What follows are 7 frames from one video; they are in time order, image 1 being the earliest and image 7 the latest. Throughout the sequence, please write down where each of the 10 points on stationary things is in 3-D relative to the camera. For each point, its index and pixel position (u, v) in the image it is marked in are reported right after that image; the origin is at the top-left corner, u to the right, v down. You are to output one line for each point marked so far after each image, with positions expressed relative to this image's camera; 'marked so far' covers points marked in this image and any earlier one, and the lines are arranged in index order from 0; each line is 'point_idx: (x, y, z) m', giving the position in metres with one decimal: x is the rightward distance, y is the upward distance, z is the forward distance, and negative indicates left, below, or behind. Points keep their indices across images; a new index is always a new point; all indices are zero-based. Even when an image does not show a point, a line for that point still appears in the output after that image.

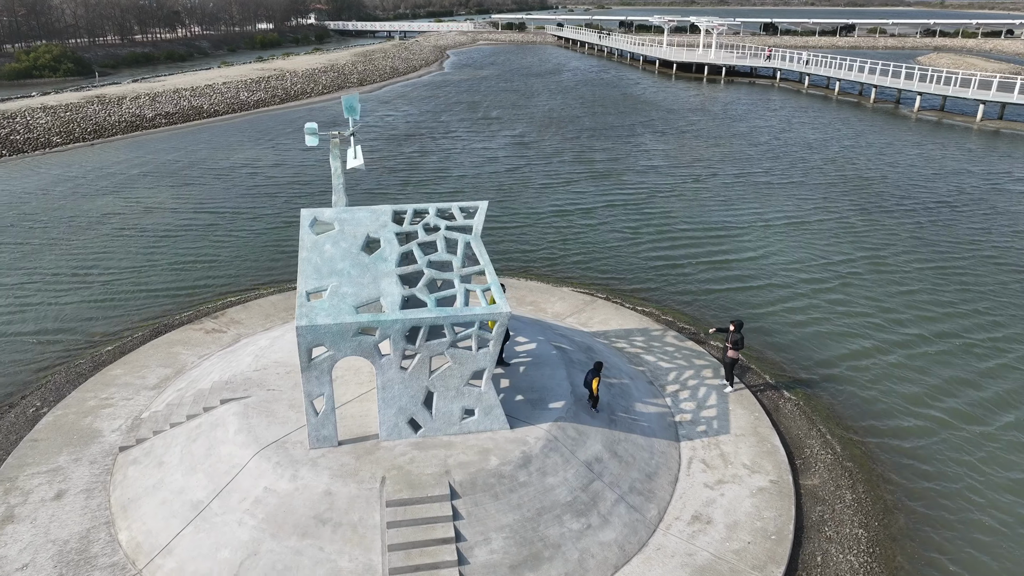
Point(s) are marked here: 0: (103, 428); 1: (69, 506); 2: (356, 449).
0: (-8.7, -3.0, +15.1) m
1: (-8.0, -3.9, +12.8) m
2: (-2.8, -2.9, +12.6) m
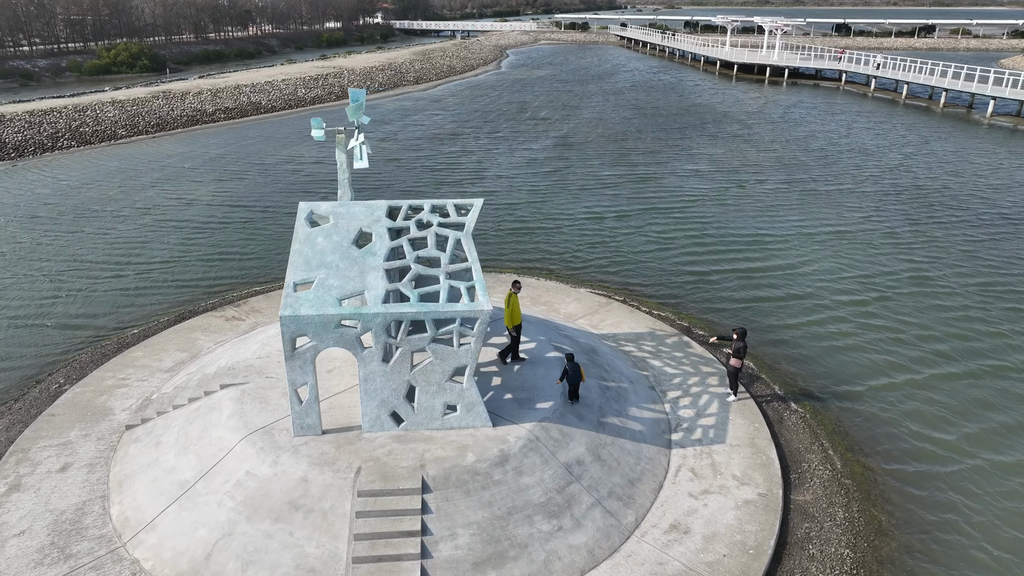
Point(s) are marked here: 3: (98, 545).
0: (-8.8, -2.6, +15.8) m
1: (-8.4, -3.6, +13.5) m
2: (-3.2, -2.7, +12.8) m
3: (-7.0, -4.3, +11.9) m
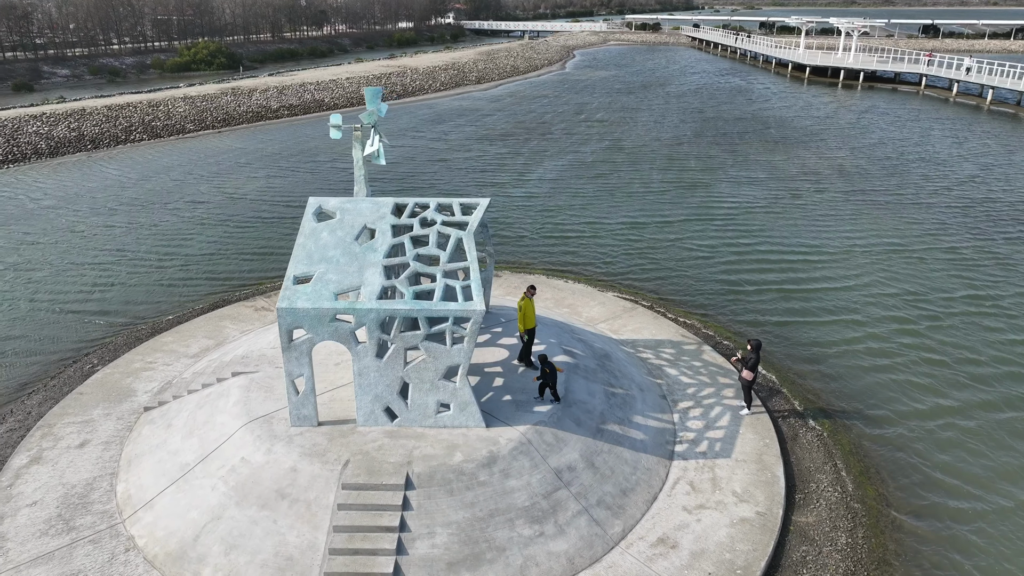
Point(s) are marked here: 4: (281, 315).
0: (-8.7, -2.3, +16.5) m
1: (-8.5, -3.3, +14.2) m
2: (-3.3, -2.6, +13.0) m
3: (-7.3, -4.1, +12.5) m
4: (-4.0, -0.5, +12.3) m
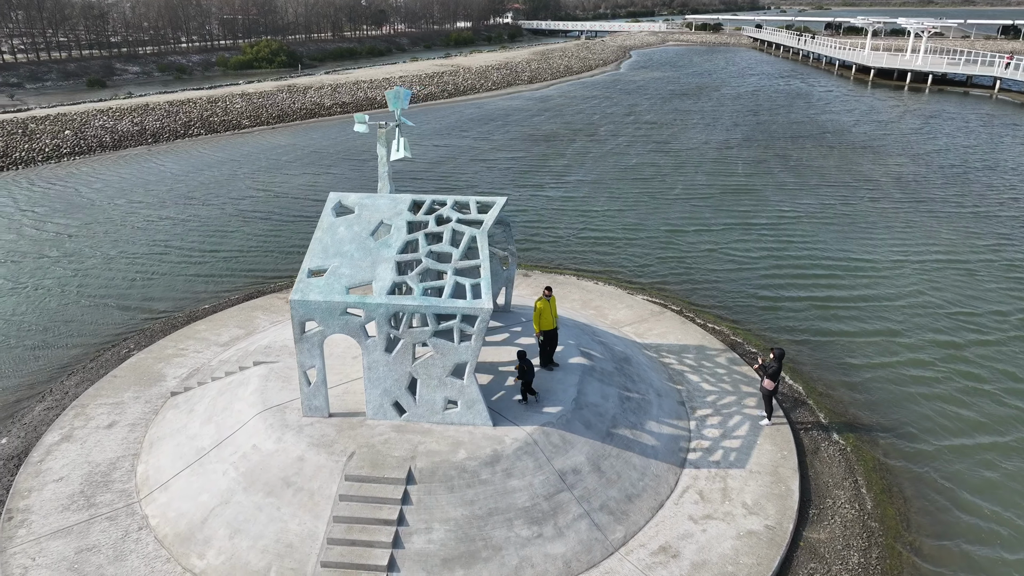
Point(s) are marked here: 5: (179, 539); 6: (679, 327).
0: (-8.3, -2.1, +17.1) m
1: (-8.3, -3.1, +14.8) m
2: (-3.2, -2.5, +13.3) m
3: (-7.2, -3.8, +13.0) m
4: (-3.9, -0.3, +12.6) m
5: (-5.6, -4.2, +11.8) m
6: (+4.7, -1.1, +19.9) m
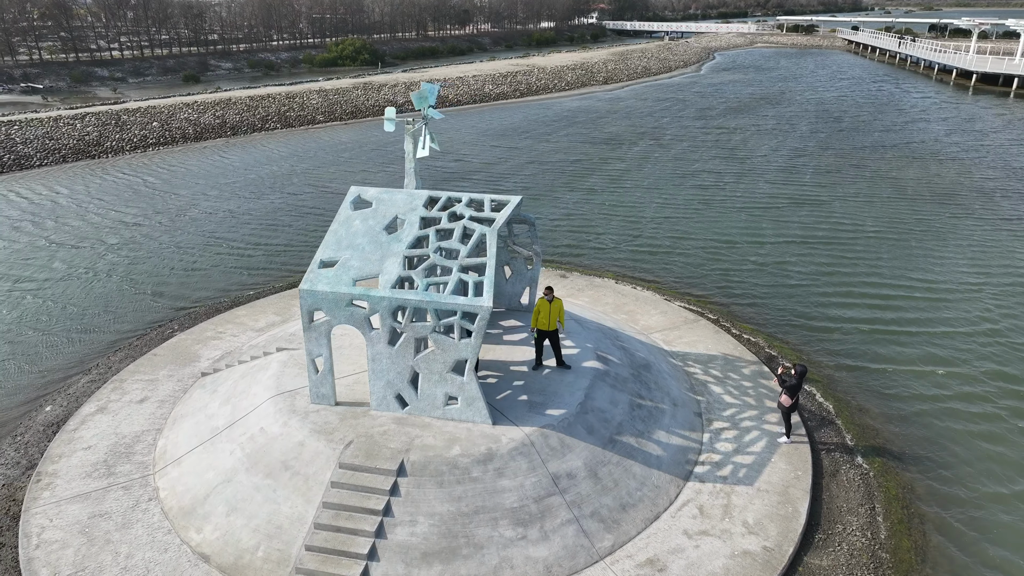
0: (-7.8, -1.7, +17.9) m
1: (-8.1, -2.7, +15.6) m
2: (-3.2, -2.4, +13.5) m
3: (-7.3, -3.5, +13.7) m
4: (-3.9, -0.1, +13.0) m
5: (-5.8, -3.9, +12.4) m
6: (+5.4, -1.3, +19.3) m
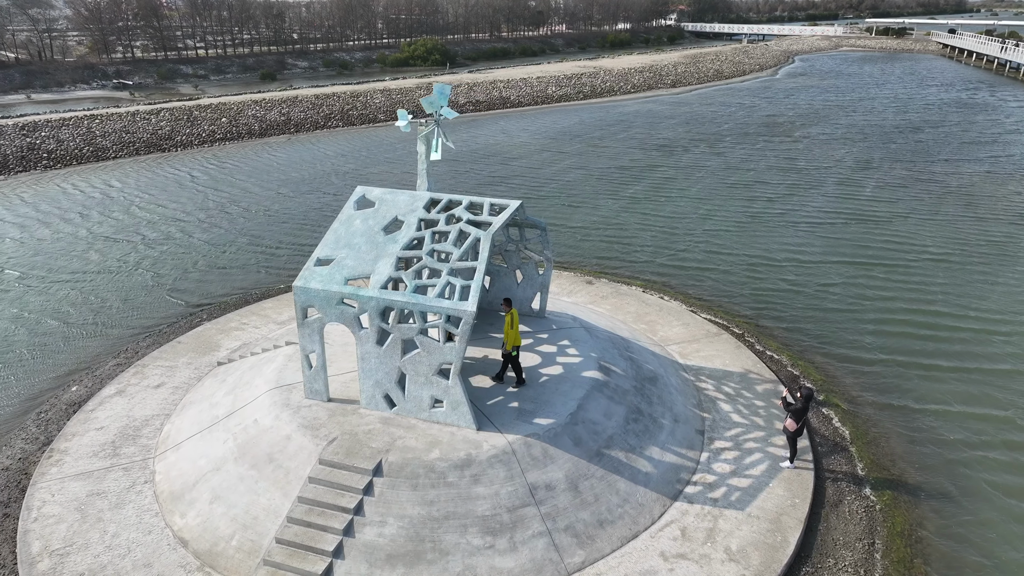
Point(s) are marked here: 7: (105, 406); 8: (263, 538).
0: (-7.6, -1.5, +18.5) m
1: (-8.2, -2.5, +16.3) m
2: (-3.4, -2.3, +13.7) m
3: (-7.5, -3.3, +14.3) m
4: (-4.0, -0.1, +13.2) m
5: (-6.2, -3.8, +12.8) m
6: (+5.7, -1.6, +18.5) m
7: (-9.1, -2.7, +15.8) m
8: (-4.1, -4.1, +11.6) m
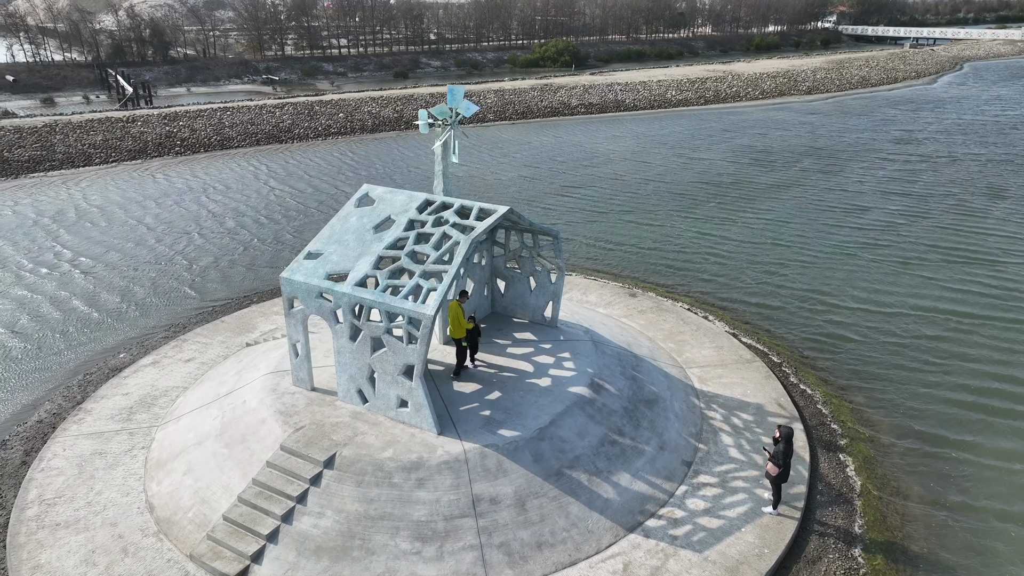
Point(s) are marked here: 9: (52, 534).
0: (-7.1, -1.1, +19.7) m
1: (-8.1, -2.0, +17.6) m
2: (-4.0, -2.2, +14.2) m
3: (-7.9, -2.9, +15.5) m
4: (-4.5, +0.1, +13.8) m
5: (-6.9, -3.4, +13.8) m
6: (+6.0, -2.2, +17.2) m
7: (-9.2, -2.1, +17.3) m
8: (-5.1, -3.9, +12.3) m
9: (-7.9, -4.2, +12.2) m
